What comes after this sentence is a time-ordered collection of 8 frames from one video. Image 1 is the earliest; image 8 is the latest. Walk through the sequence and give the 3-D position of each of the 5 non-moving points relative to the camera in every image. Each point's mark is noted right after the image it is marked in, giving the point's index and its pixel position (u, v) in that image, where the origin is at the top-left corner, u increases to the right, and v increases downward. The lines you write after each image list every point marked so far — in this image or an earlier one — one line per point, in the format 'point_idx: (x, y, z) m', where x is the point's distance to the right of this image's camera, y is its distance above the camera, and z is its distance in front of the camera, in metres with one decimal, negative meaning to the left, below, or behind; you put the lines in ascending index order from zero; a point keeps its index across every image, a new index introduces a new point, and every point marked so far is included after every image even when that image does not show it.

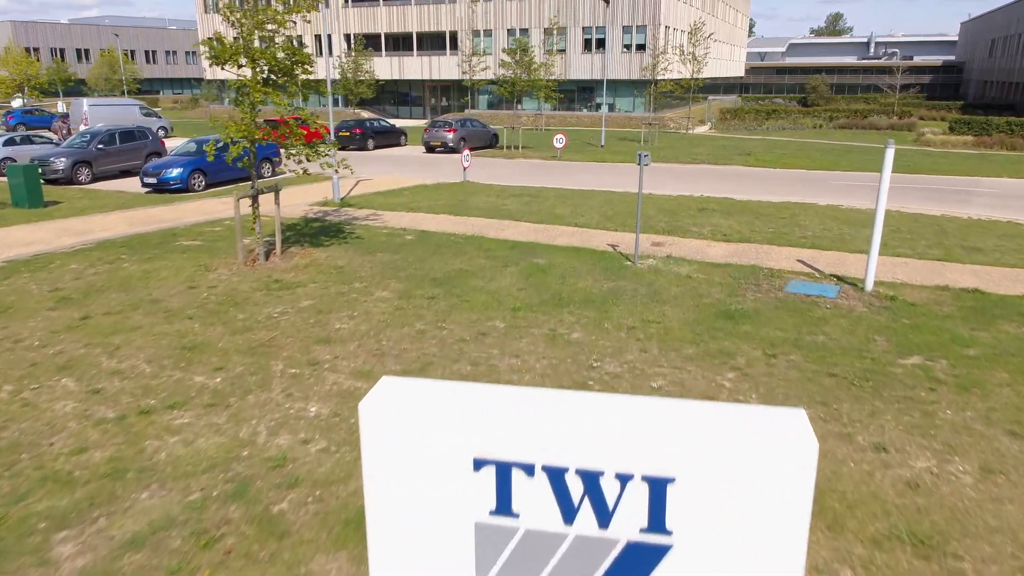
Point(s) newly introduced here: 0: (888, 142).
0: (+2.8, +1.1, +6.6) m
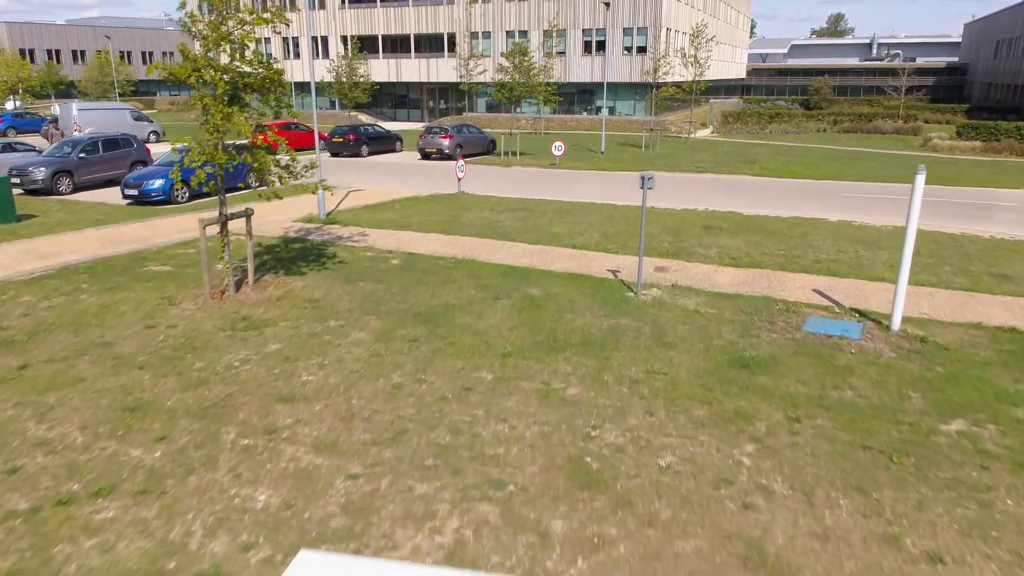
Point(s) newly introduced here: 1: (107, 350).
0: (+2.7, +0.8, +5.9) m
1: (-2.6, -0.4, +5.6) m
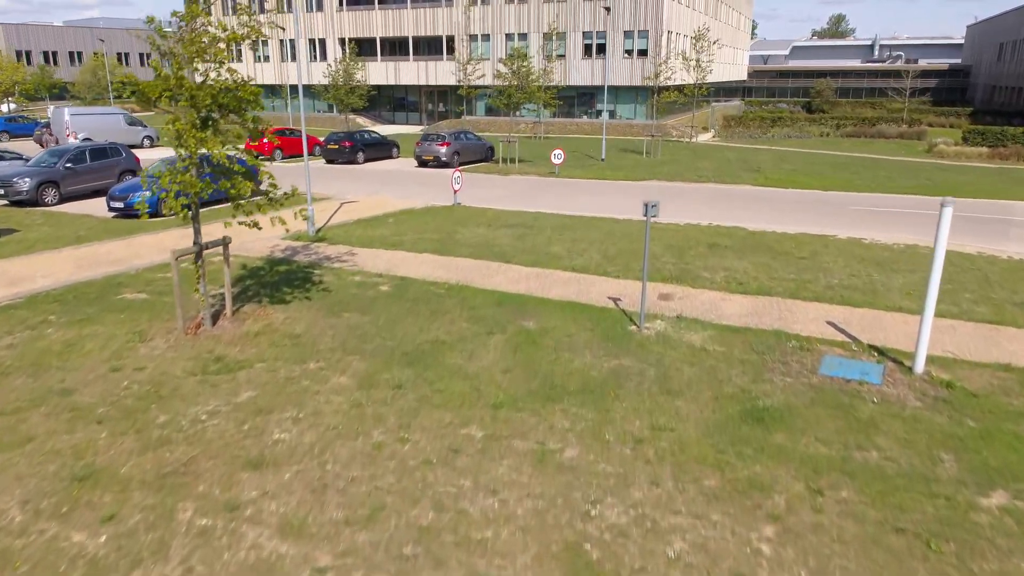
0: (+2.7, +0.5, +5.5) m
1: (-2.6, -0.7, +5.2) m
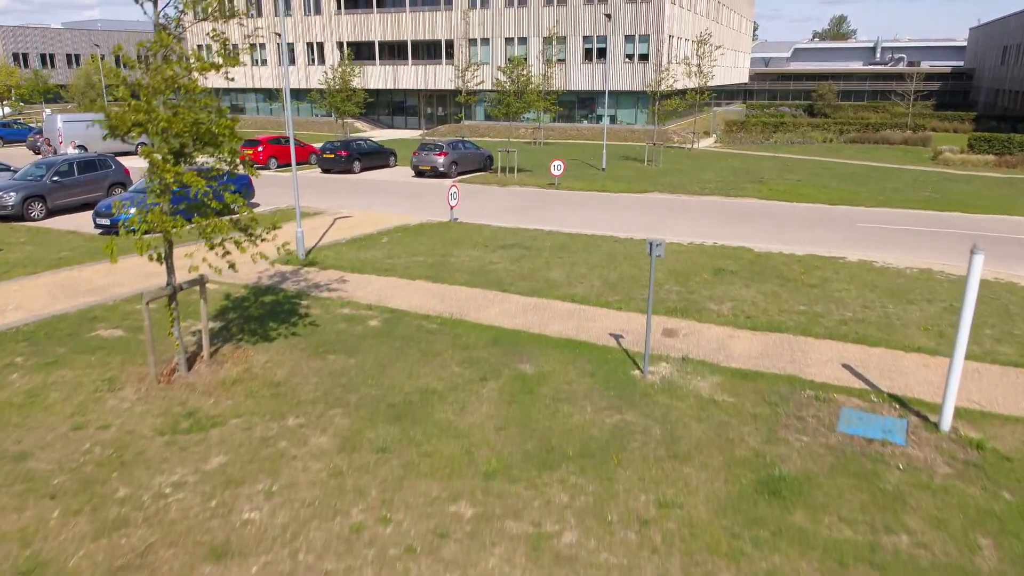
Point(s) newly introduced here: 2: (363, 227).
0: (+2.7, +0.2, +5.1) m
1: (-2.7, -1.0, +4.8) m
2: (-2.5, +1.0, +14.5) m
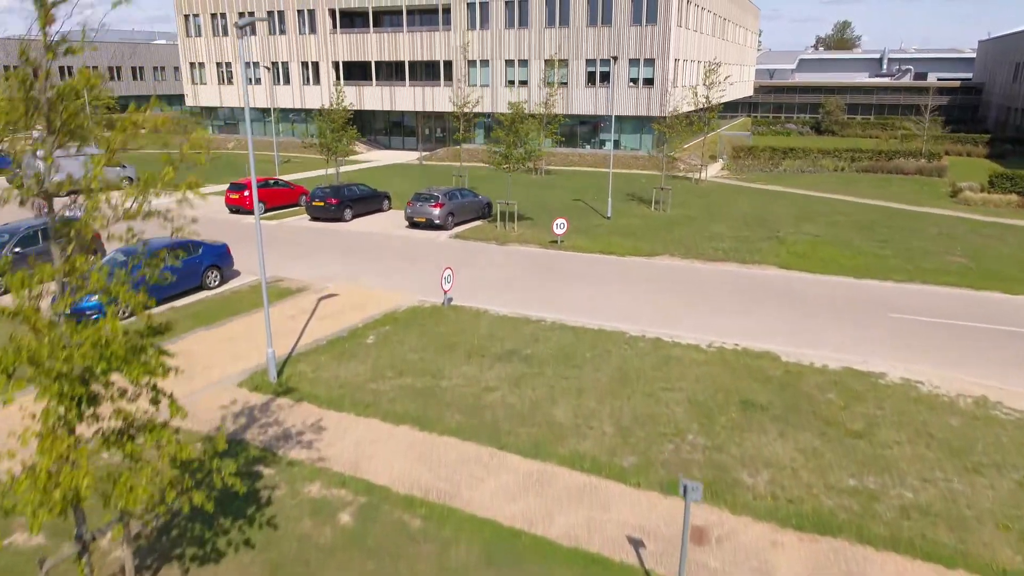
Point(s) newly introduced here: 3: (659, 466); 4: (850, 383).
0: (+2.7, -1.2, +3.8) m
1: (-2.7, -2.4, +3.5) m
2: (-2.5, -0.3, +13.2) m
3: (+1.3, -1.5, +7.5) m
4: (+3.8, -1.0, +9.8) m
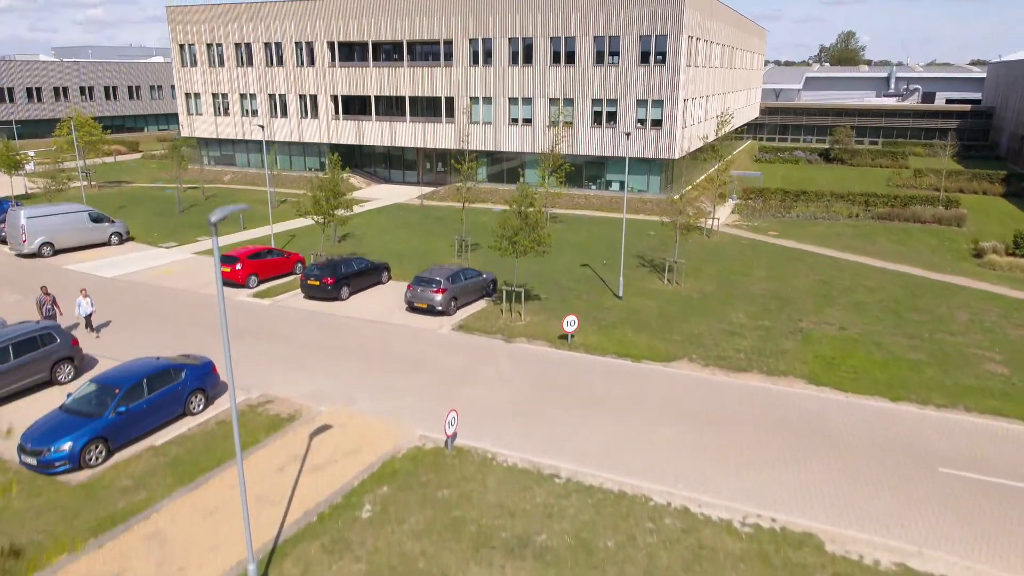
0: (+2.8, -3.1, +2.7) m
1: (-2.5, -4.3, +2.3) m
2: (-2.3, -2.3, +12.1) m
3: (+1.4, -3.5, +6.4) m
4: (+3.9, -3.0, +8.7) m
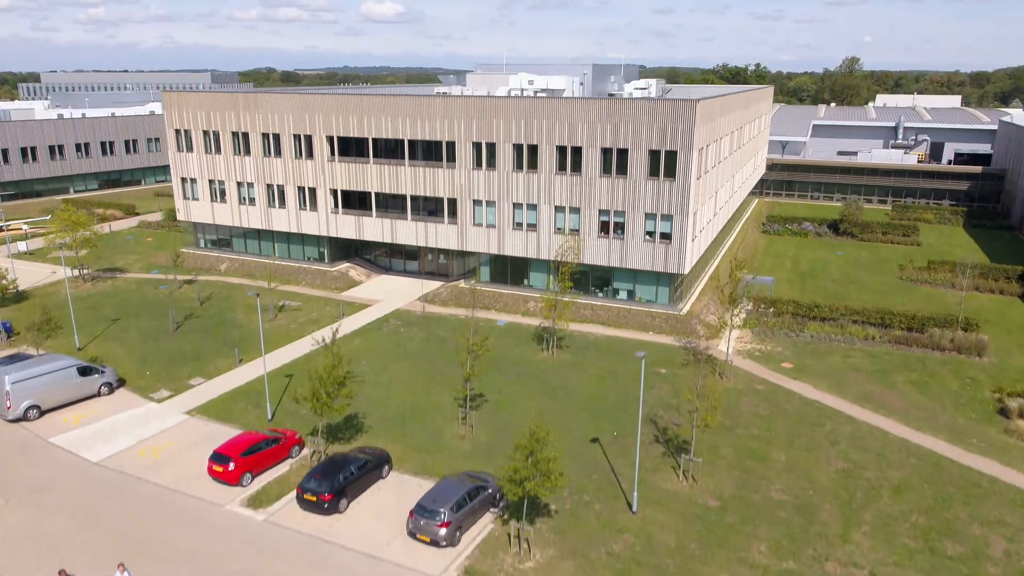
0: (+3.0, -8.0, +1.5) m
1: (-2.4, -9.1, +1.2) m
2: (-2.2, -7.1, +10.9) m
3: (+1.6, -8.3, +5.3) m
4: (+4.1, -7.8, +7.6) m
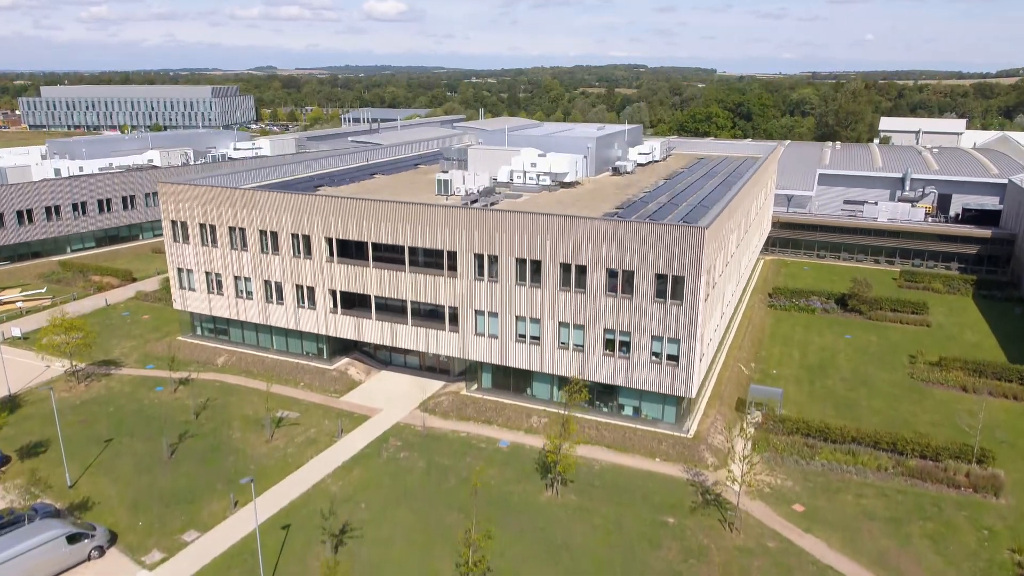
0: (+3.0, -12.9, +0.6) m
1: (-2.3, -14.1, +0.3) m
2: (-2.1, -12.1, +10.0) m
3: (+1.6, -13.3, +4.4) m
4: (+4.1, -12.8, +6.6) m
